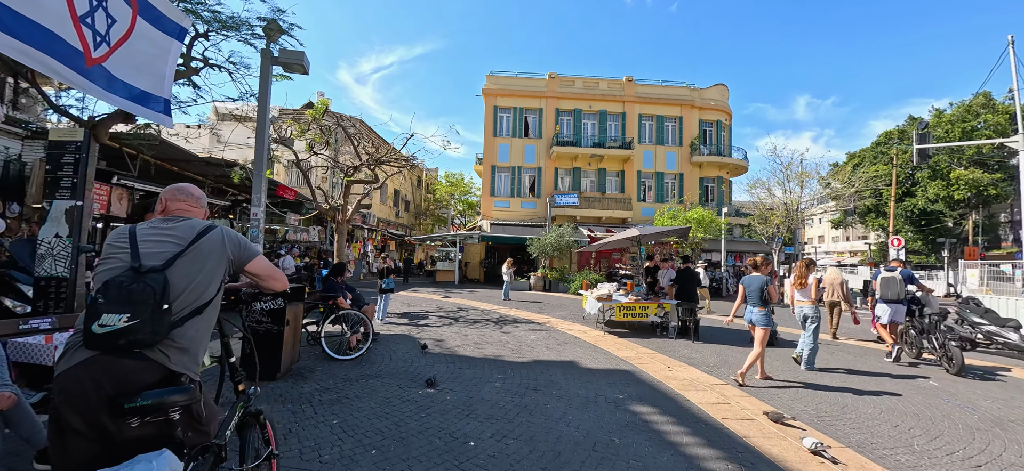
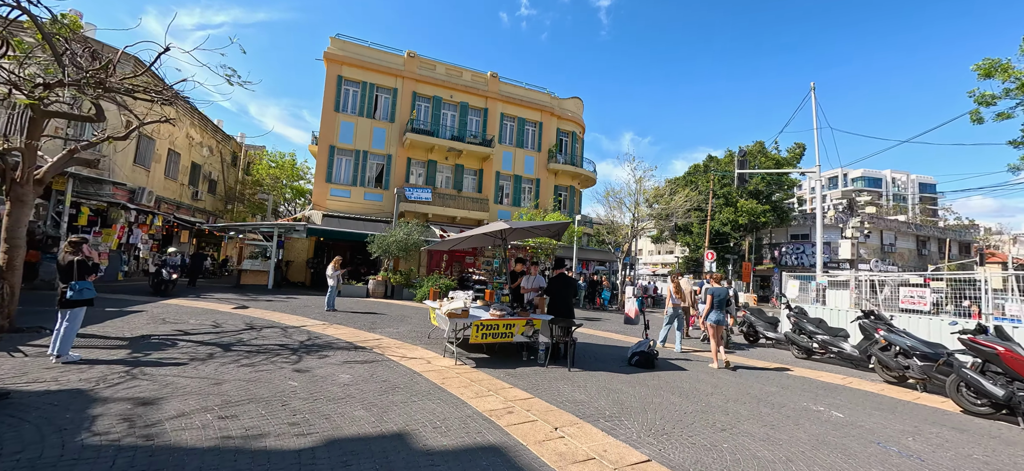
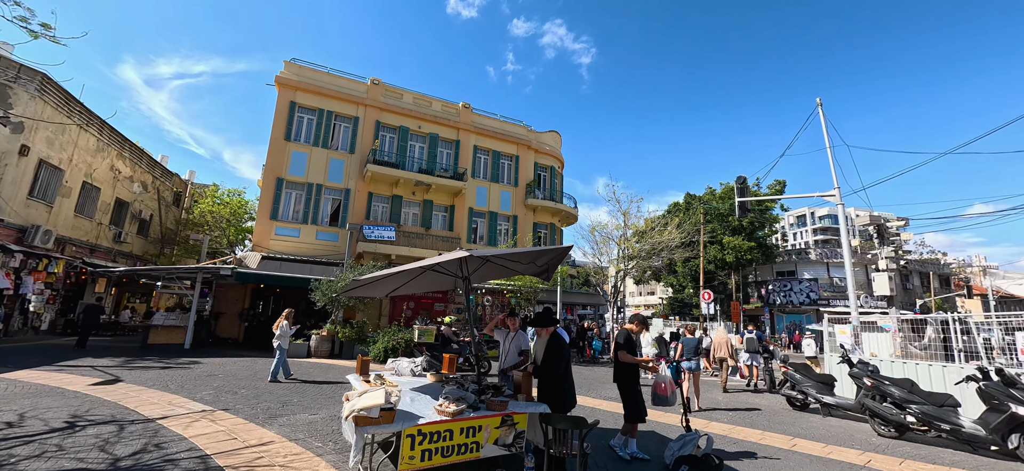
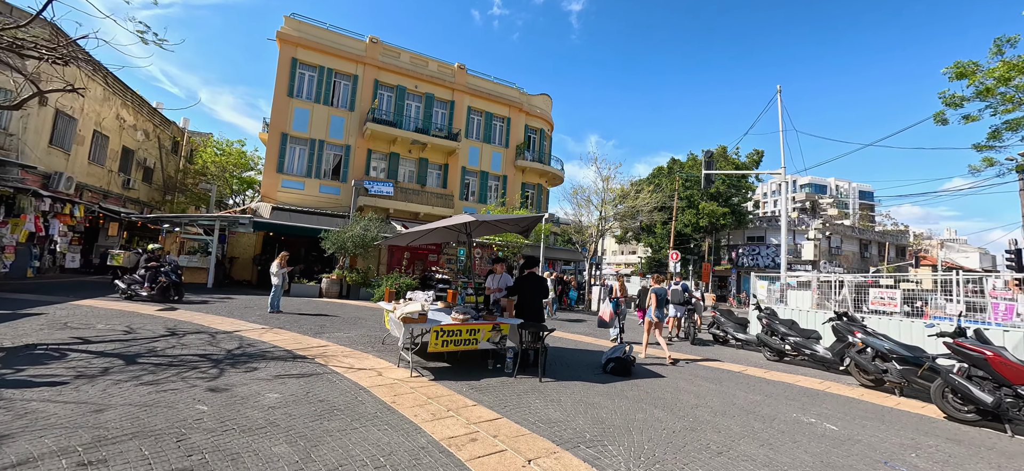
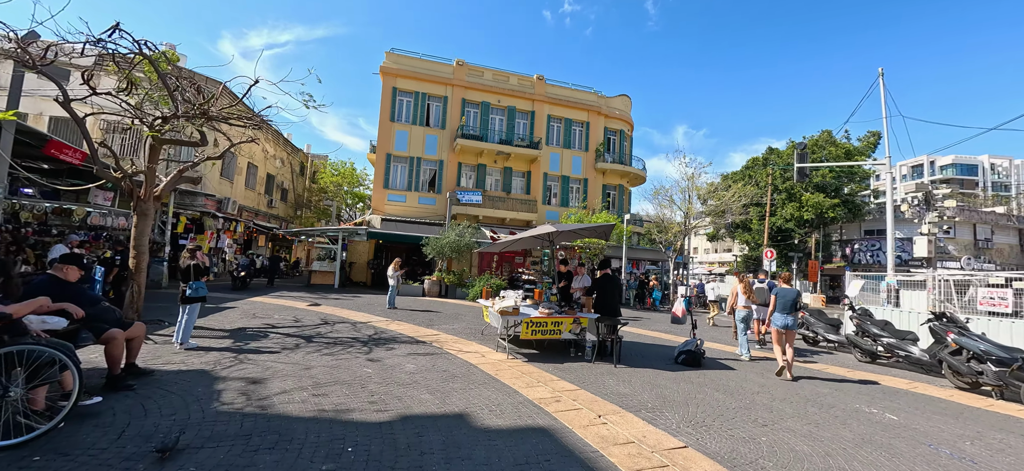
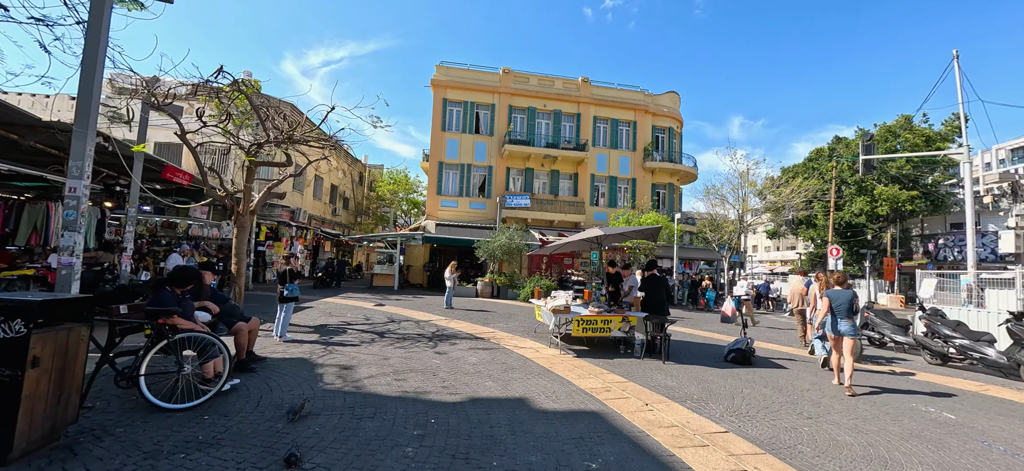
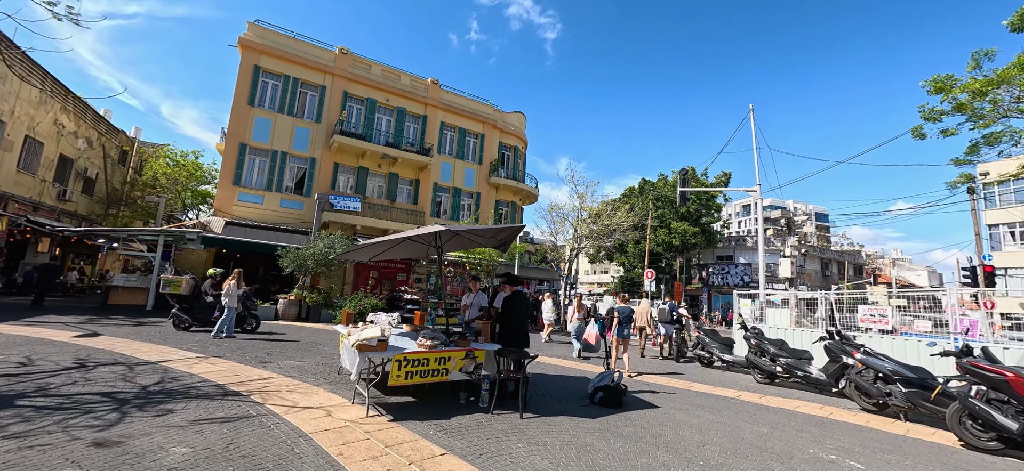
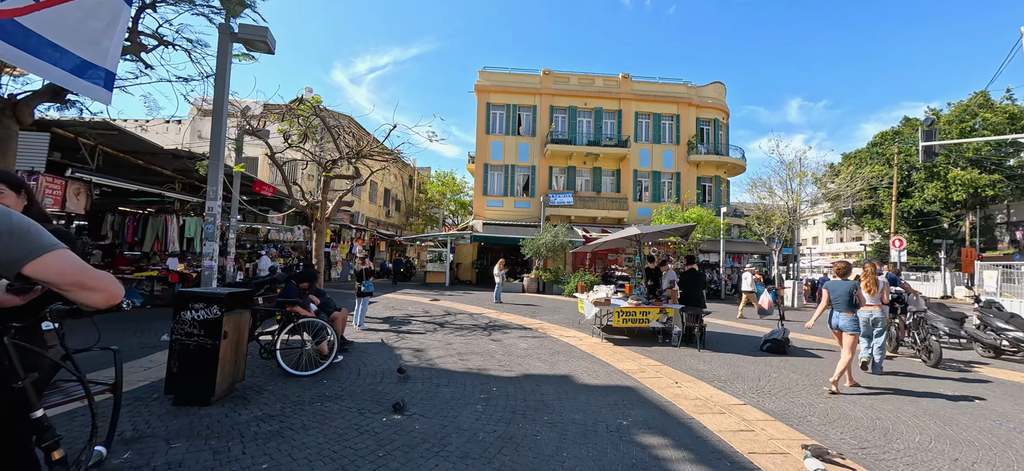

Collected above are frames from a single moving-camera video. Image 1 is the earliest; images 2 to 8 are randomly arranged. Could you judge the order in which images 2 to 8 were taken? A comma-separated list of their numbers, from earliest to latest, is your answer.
8, 6, 5, 2, 4, 7, 3
